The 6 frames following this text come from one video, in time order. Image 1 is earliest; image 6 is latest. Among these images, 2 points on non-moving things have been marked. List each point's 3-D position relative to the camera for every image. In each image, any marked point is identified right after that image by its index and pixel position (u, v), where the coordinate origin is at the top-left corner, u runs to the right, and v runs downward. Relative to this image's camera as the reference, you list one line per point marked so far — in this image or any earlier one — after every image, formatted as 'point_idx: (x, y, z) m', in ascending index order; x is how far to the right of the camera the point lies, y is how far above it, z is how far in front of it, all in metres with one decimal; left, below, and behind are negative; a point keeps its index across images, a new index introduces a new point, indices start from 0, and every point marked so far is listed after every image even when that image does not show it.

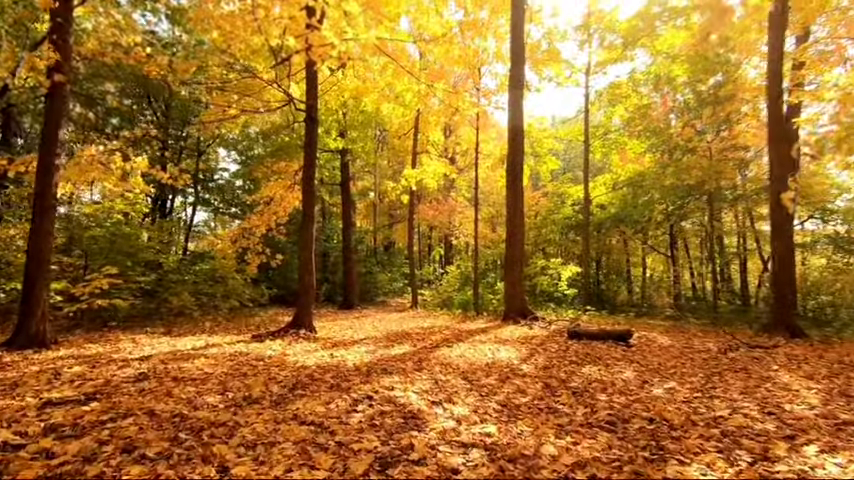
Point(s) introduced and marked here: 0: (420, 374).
0: (-0.1, -1.5, +5.3) m
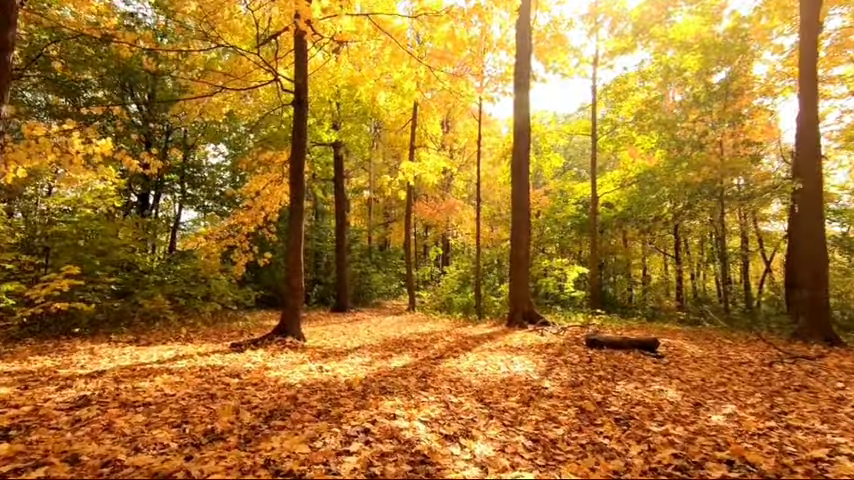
0: (0.0, -1.5, +4.4) m
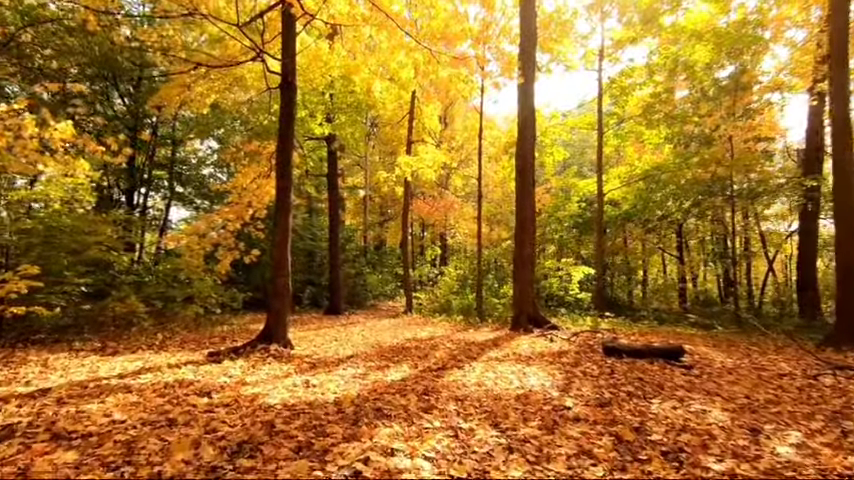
0: (0.0, -1.4, +3.7) m
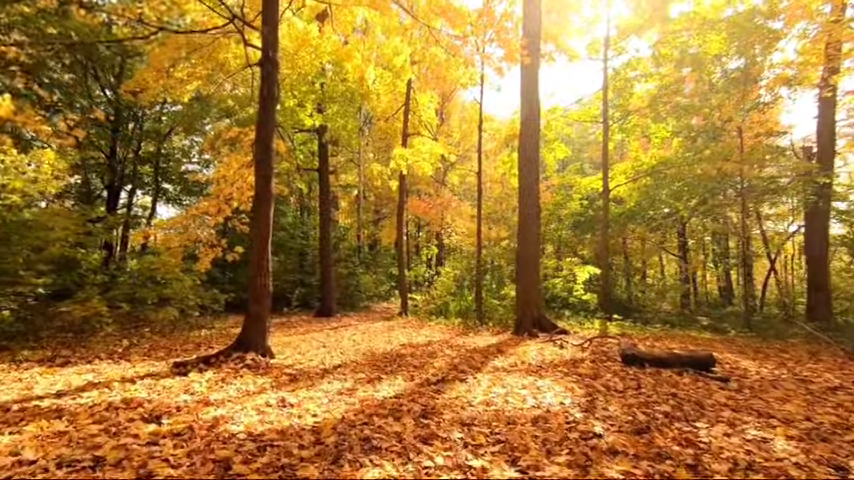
0: (0.0, -1.4, +2.9) m
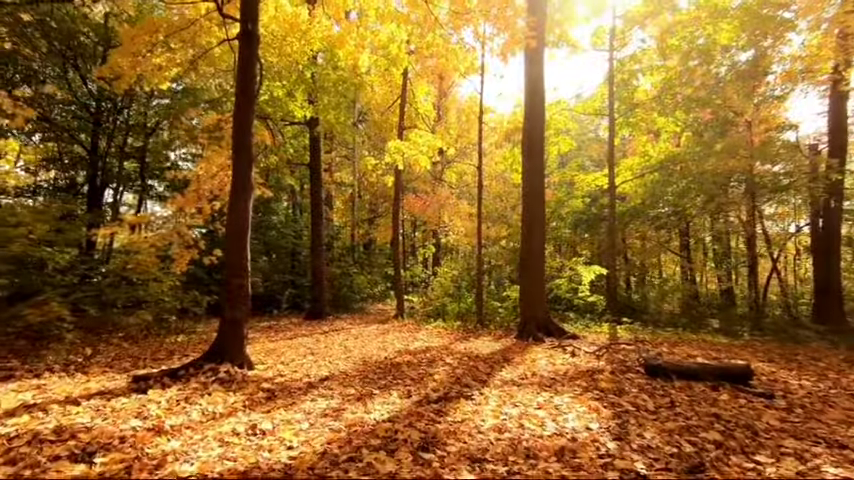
0: (0.0, -1.3, +2.3) m
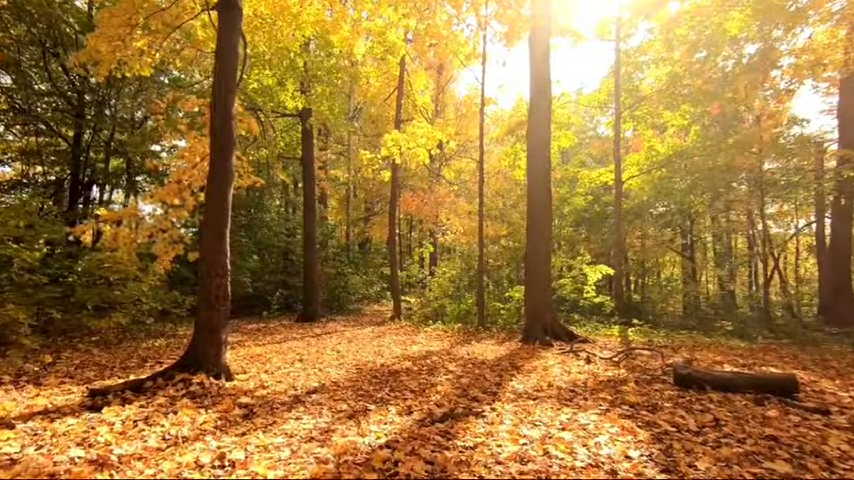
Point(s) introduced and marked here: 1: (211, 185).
0: (+0.1, -1.2, +1.7) m
1: (-2.3, +0.6, +5.0) m
